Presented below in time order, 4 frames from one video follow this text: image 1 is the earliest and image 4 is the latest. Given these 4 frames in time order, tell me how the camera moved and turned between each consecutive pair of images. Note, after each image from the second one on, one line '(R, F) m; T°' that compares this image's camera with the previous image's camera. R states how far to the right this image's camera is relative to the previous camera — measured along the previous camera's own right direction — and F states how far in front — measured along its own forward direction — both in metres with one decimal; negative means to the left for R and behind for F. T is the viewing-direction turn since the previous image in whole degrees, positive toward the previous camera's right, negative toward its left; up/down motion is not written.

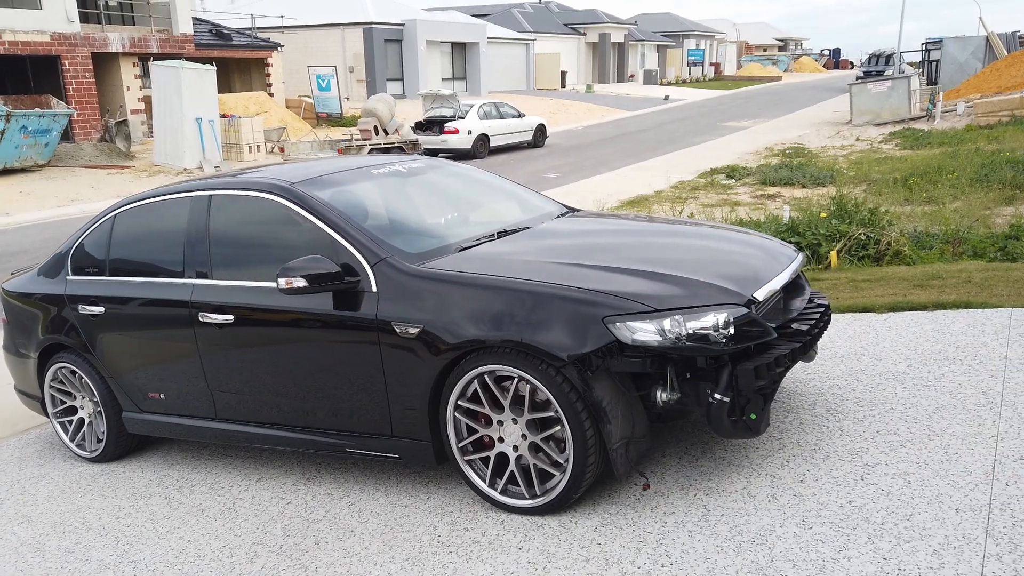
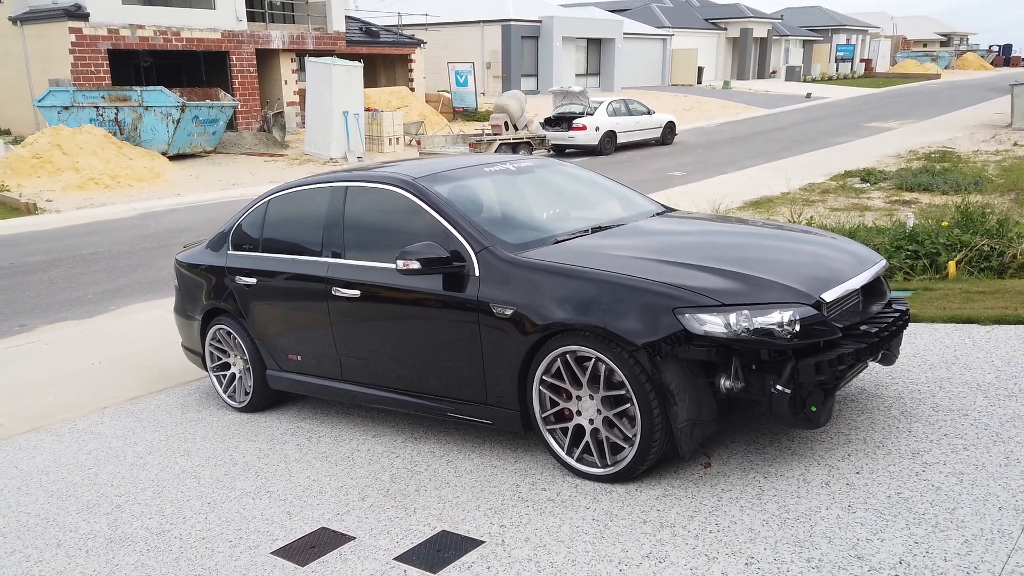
(+0.2, -0.4) m; -9°
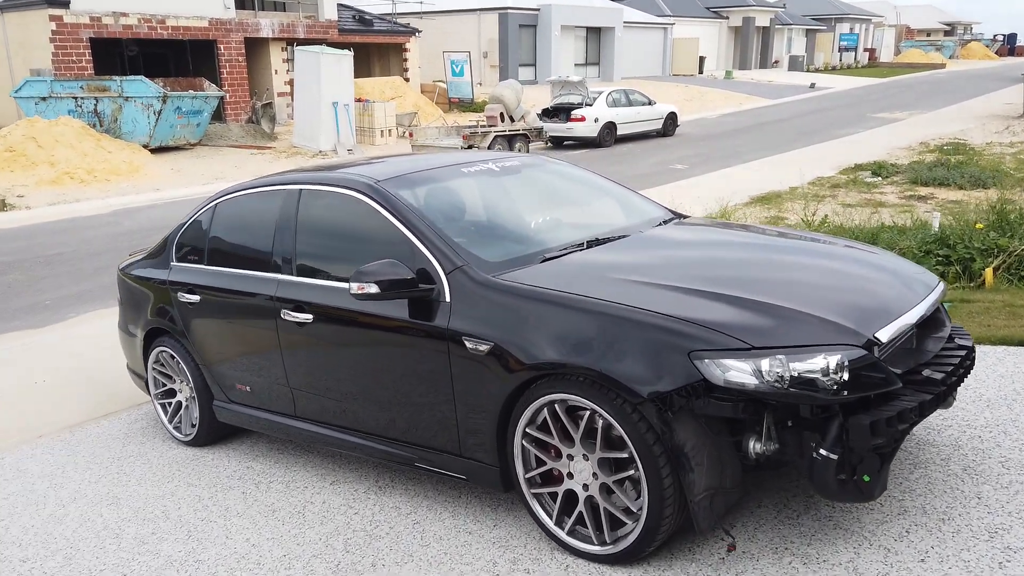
(+0.1, +0.8) m; 0°
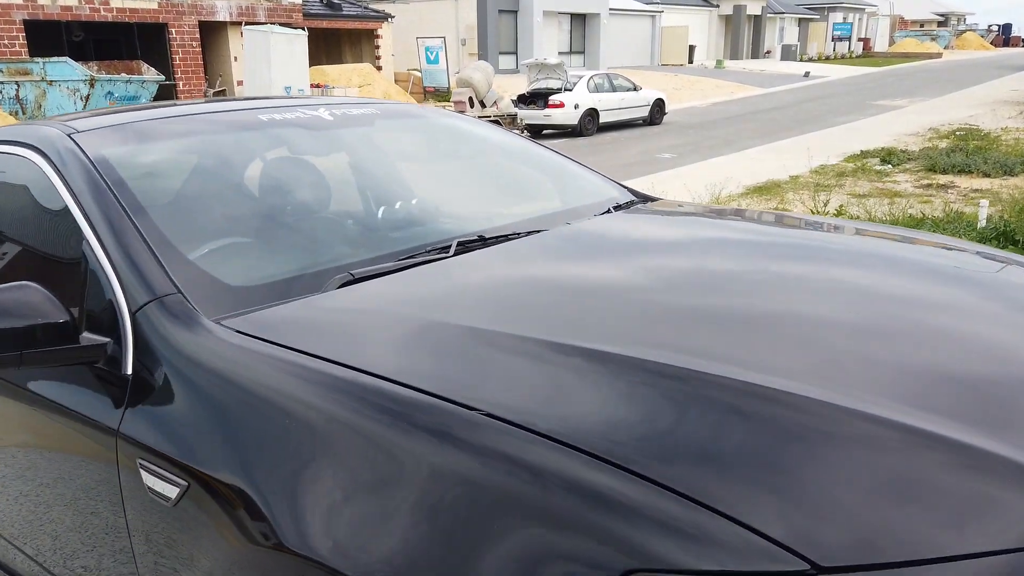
(+0.5, +1.9) m; +1°
